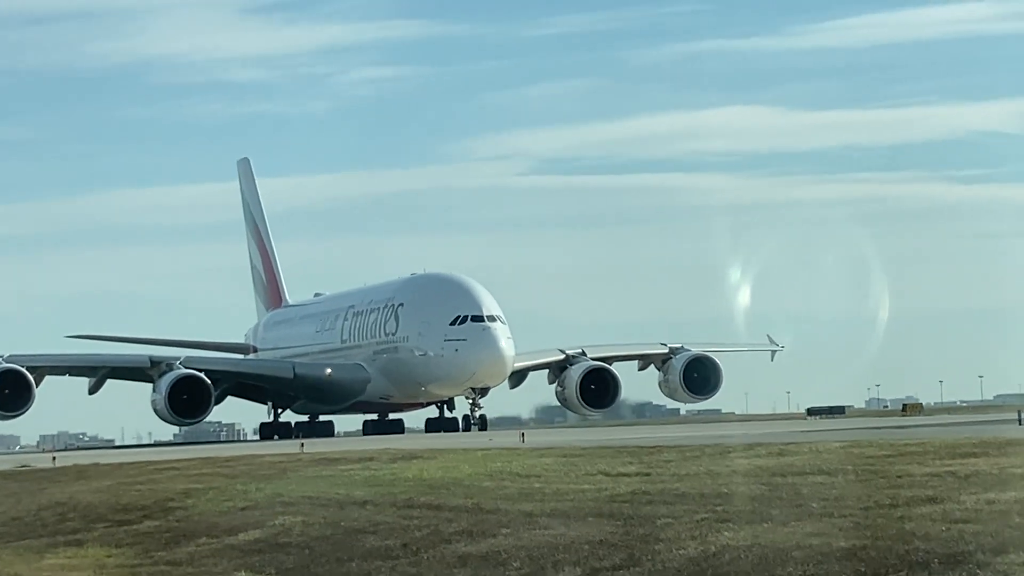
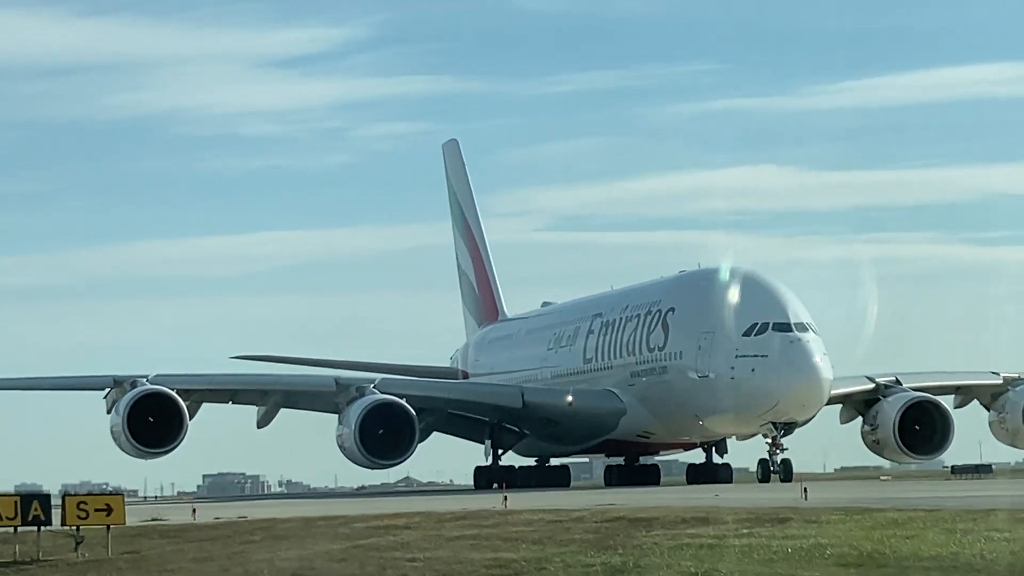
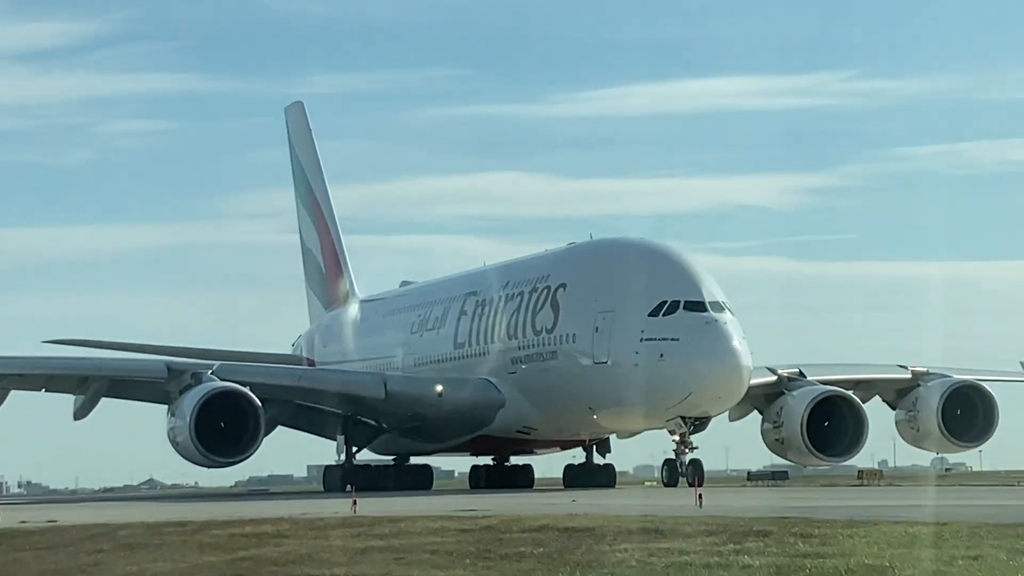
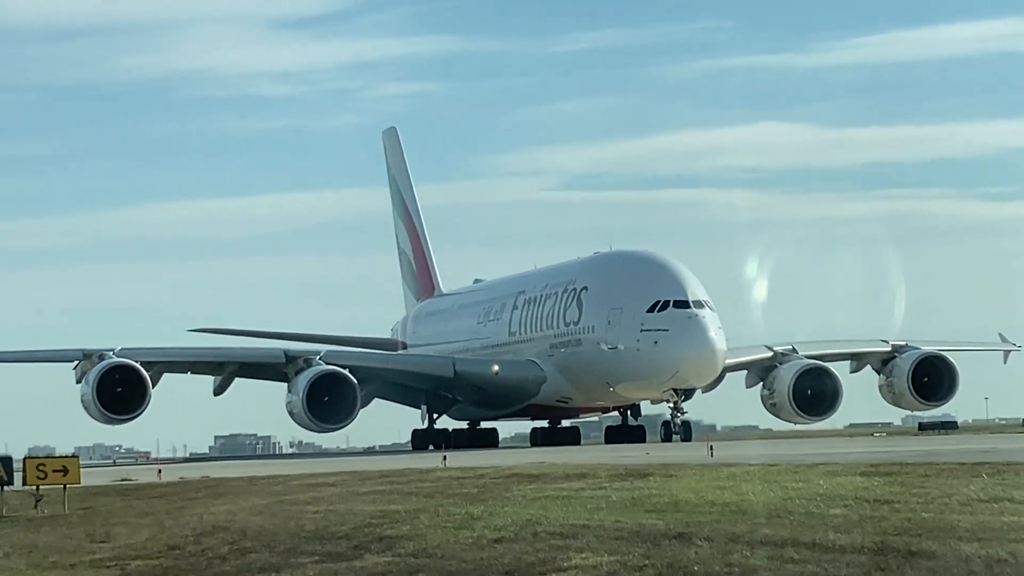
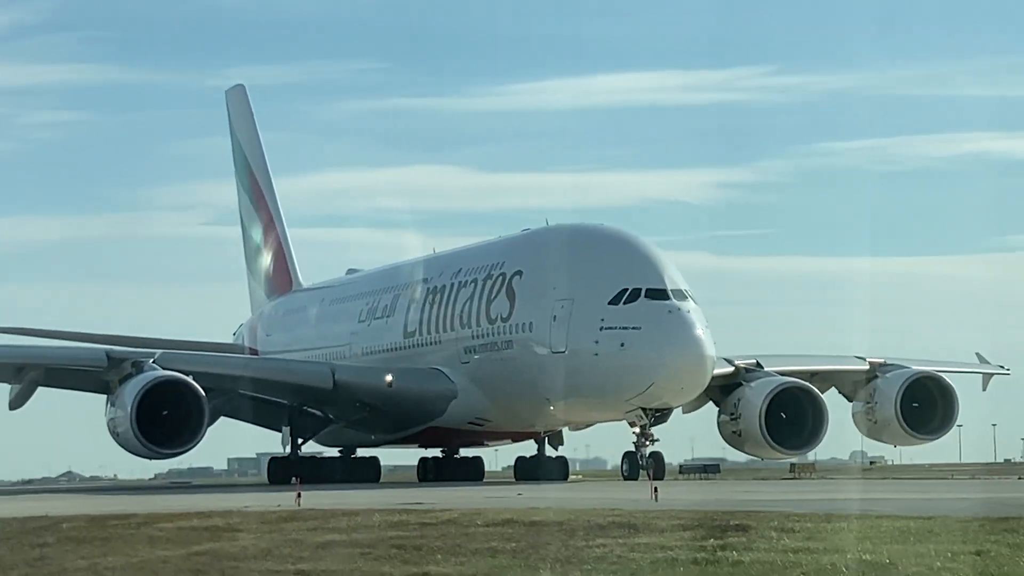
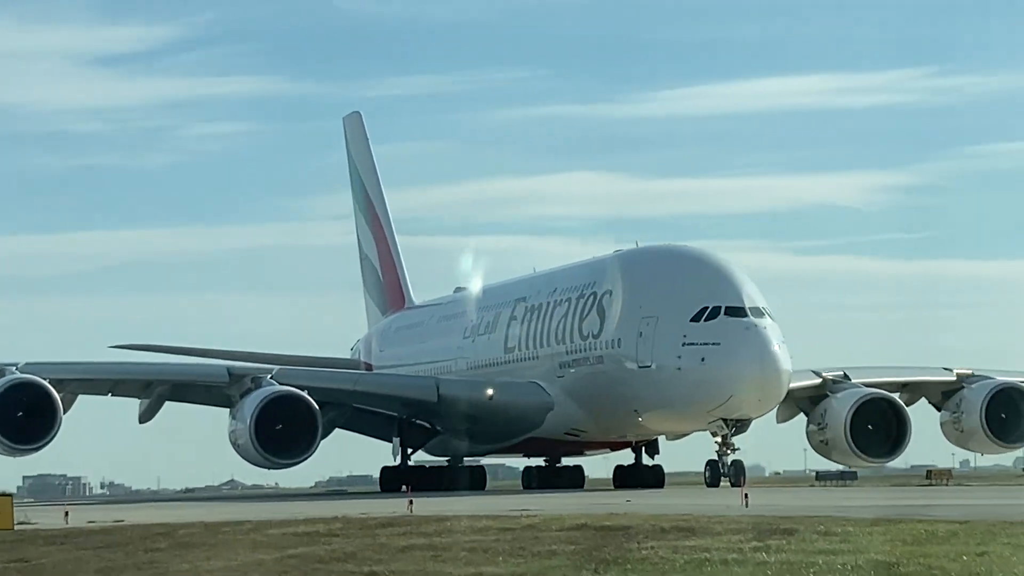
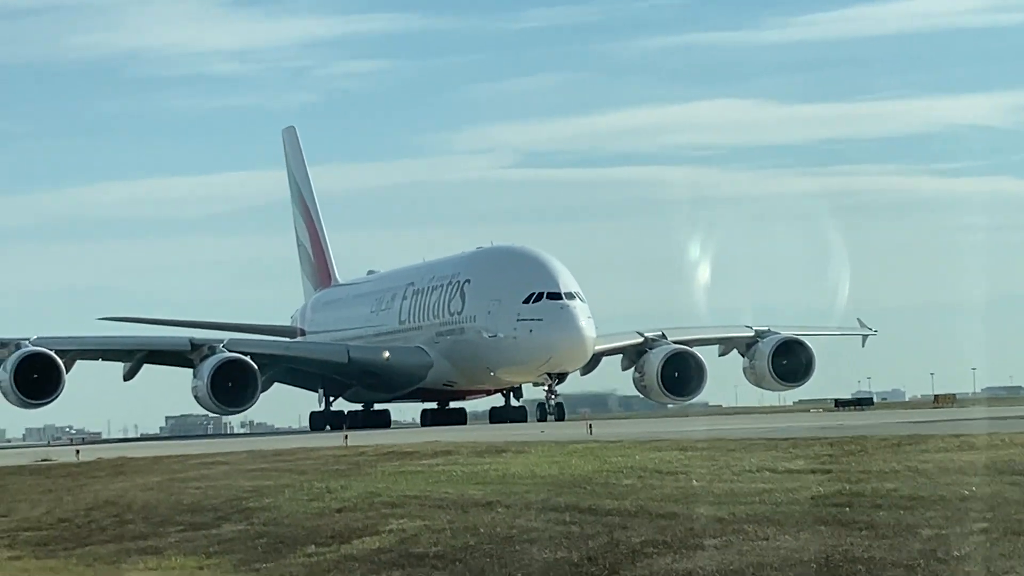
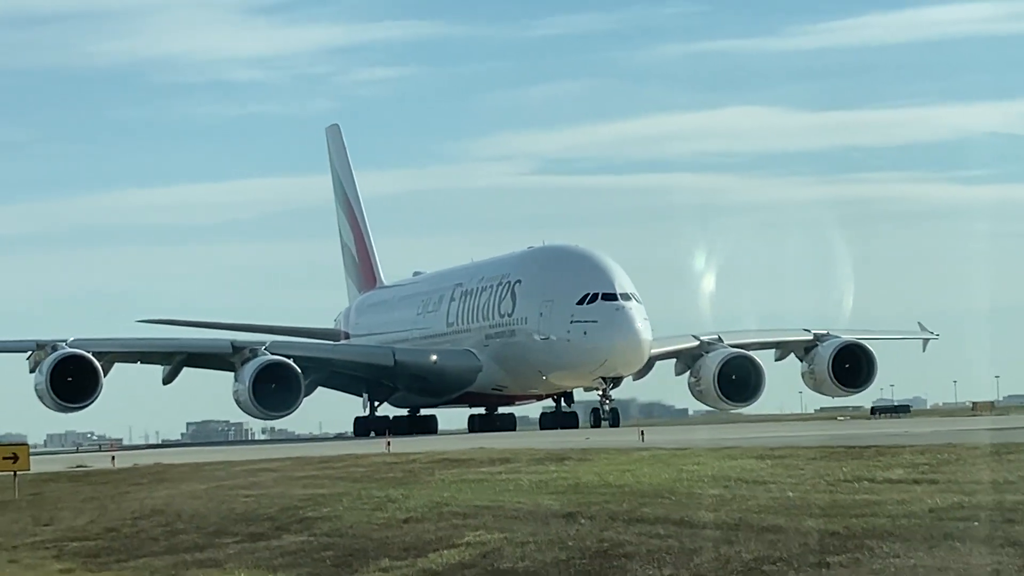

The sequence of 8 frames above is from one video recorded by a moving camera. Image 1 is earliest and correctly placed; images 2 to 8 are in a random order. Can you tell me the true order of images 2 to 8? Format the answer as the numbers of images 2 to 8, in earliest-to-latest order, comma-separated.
7, 8, 4, 2, 6, 3, 5
